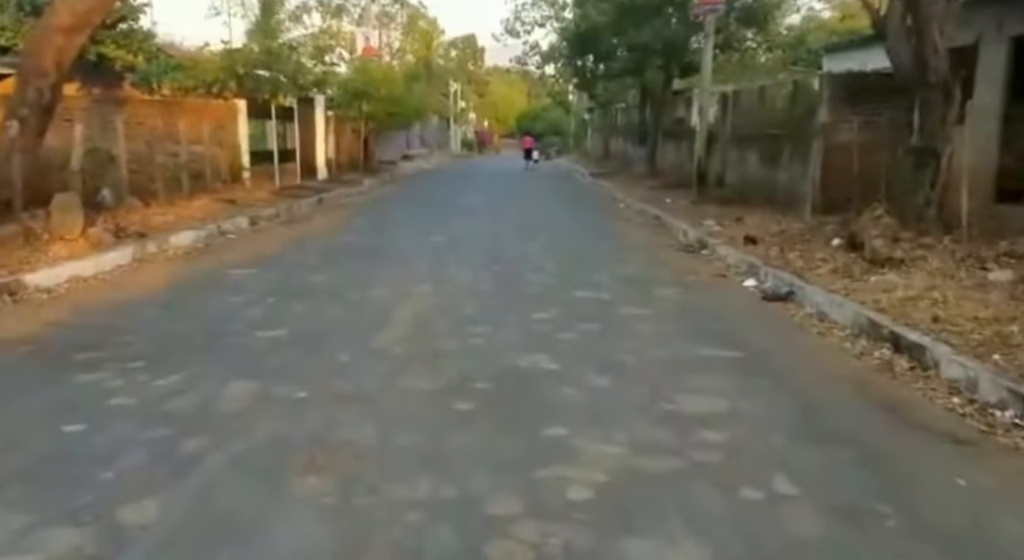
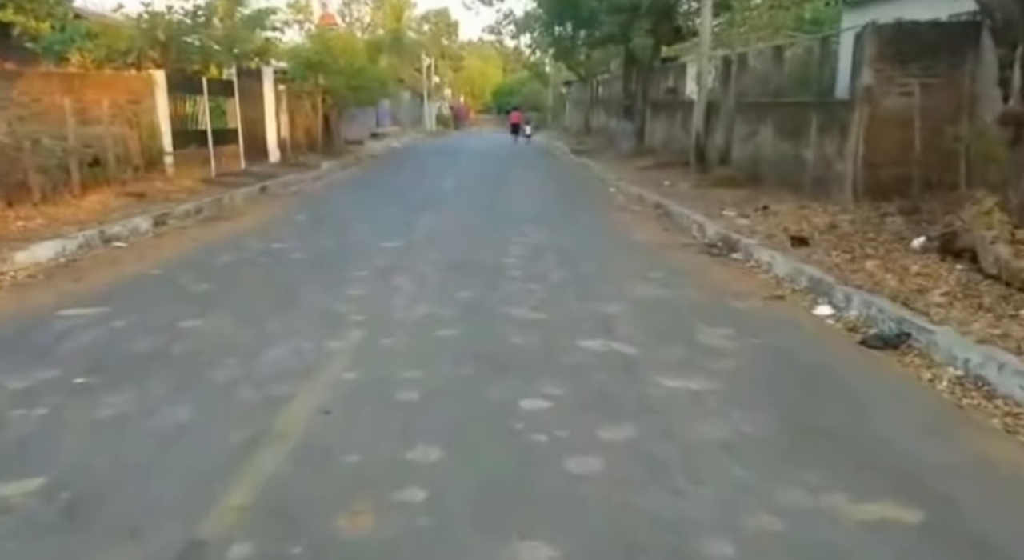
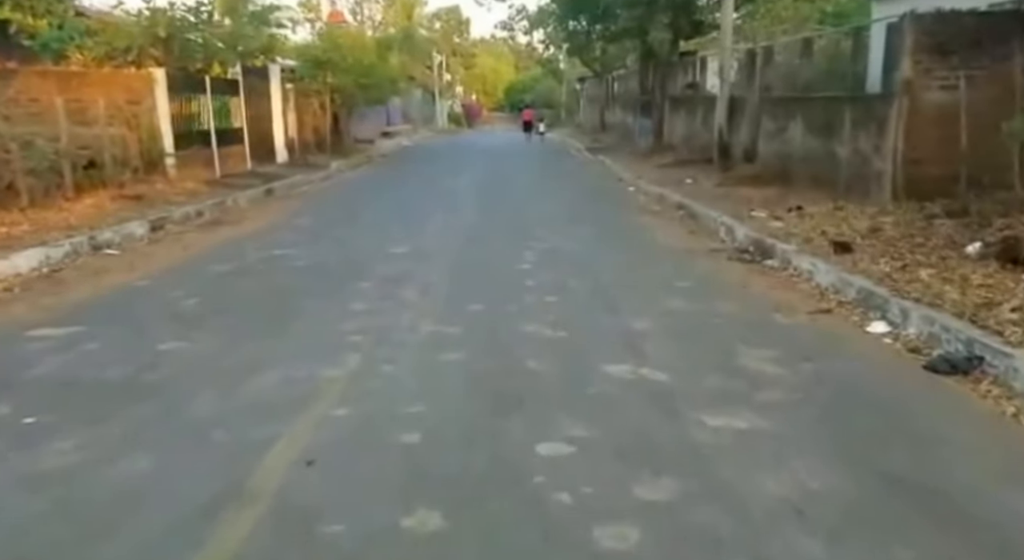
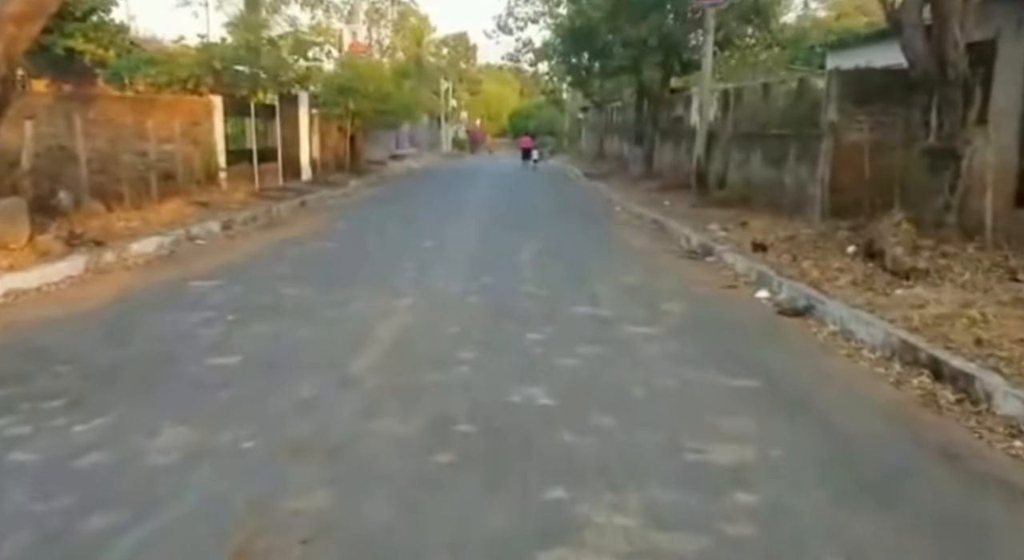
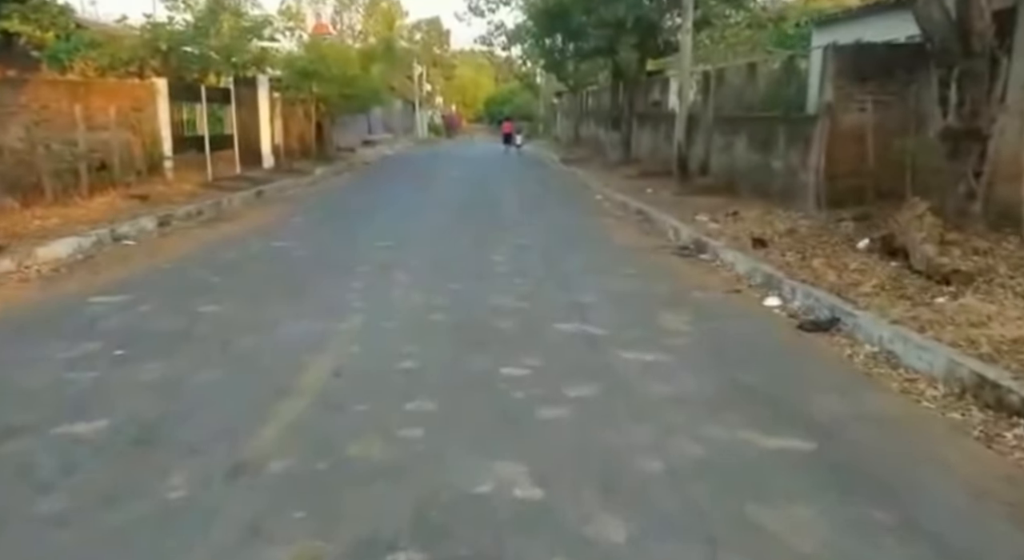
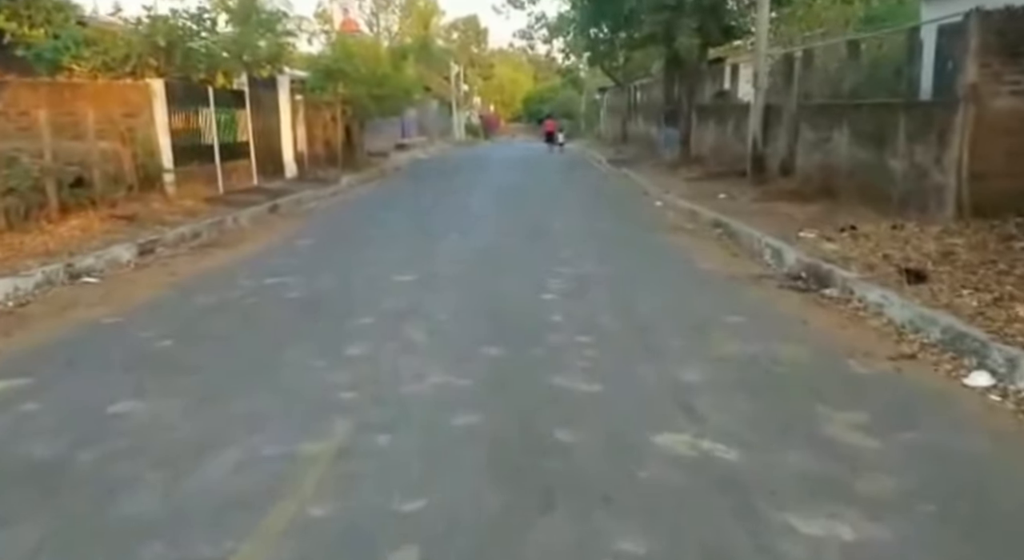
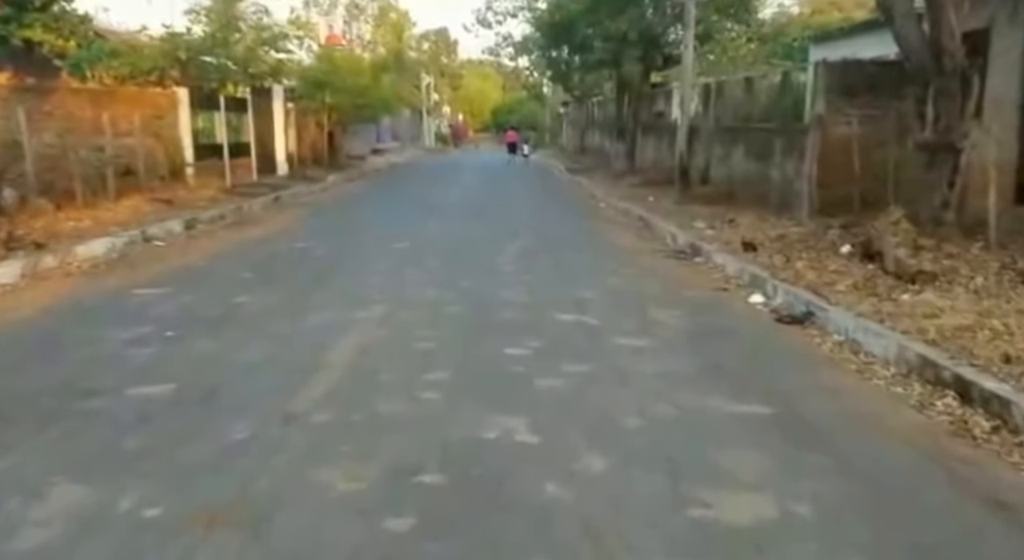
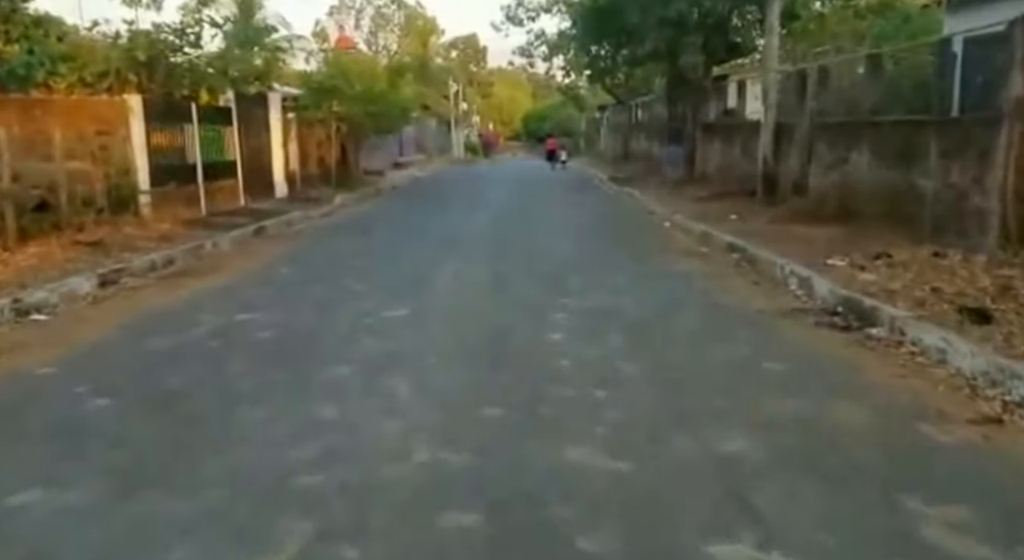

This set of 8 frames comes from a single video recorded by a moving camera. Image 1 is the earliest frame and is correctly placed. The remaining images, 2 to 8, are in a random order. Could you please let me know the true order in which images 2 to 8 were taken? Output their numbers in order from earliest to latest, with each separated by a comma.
4, 7, 5, 2, 3, 6, 8
